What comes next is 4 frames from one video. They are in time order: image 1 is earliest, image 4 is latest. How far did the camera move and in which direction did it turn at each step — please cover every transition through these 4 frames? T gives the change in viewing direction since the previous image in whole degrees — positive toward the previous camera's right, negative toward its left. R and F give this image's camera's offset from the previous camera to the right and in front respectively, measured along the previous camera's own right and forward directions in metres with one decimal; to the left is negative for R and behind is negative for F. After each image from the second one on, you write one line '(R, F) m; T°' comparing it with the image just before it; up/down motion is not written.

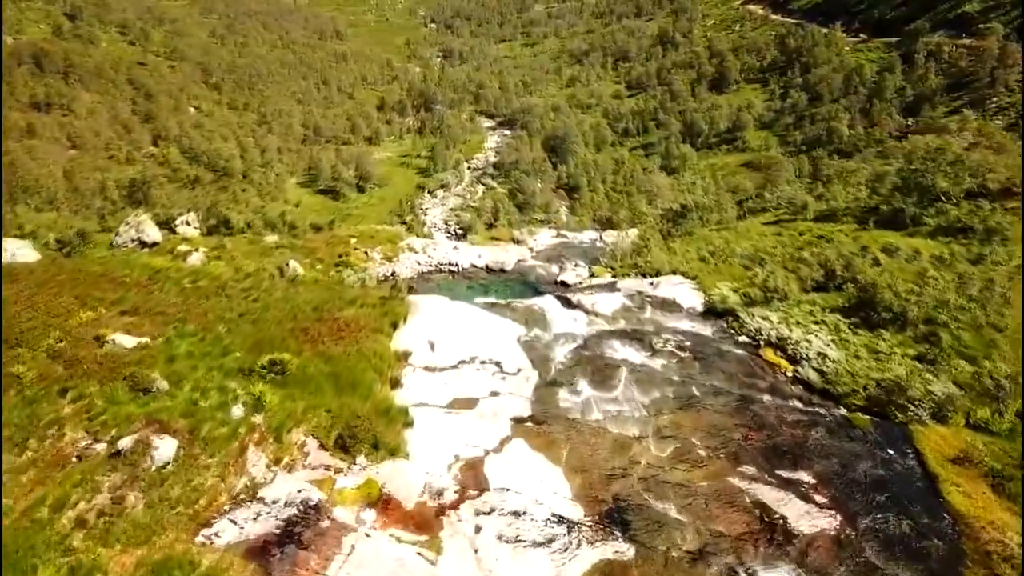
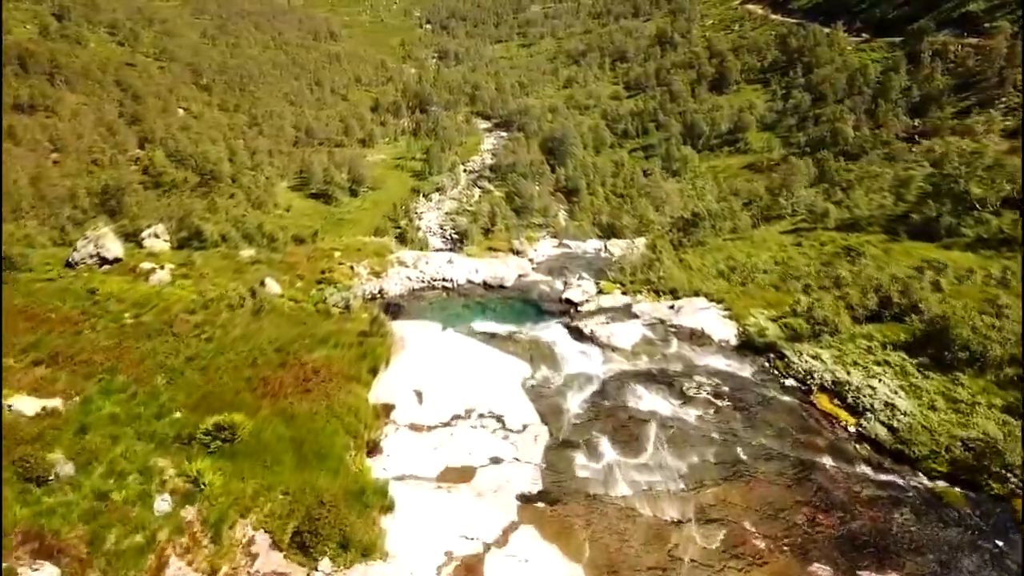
(-0.3, +5.6) m; 0°
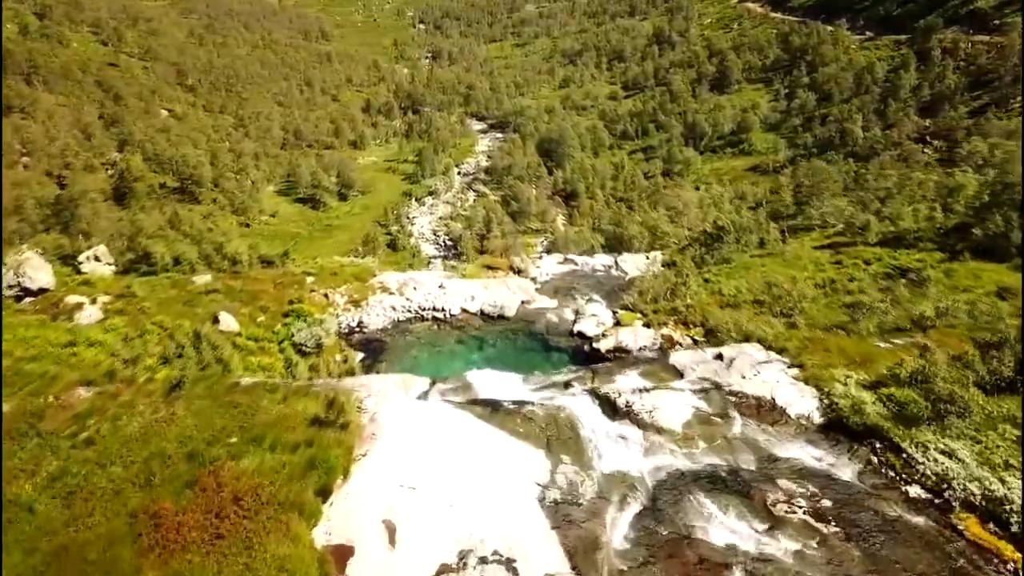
(-0.4, +8.6) m; 0°
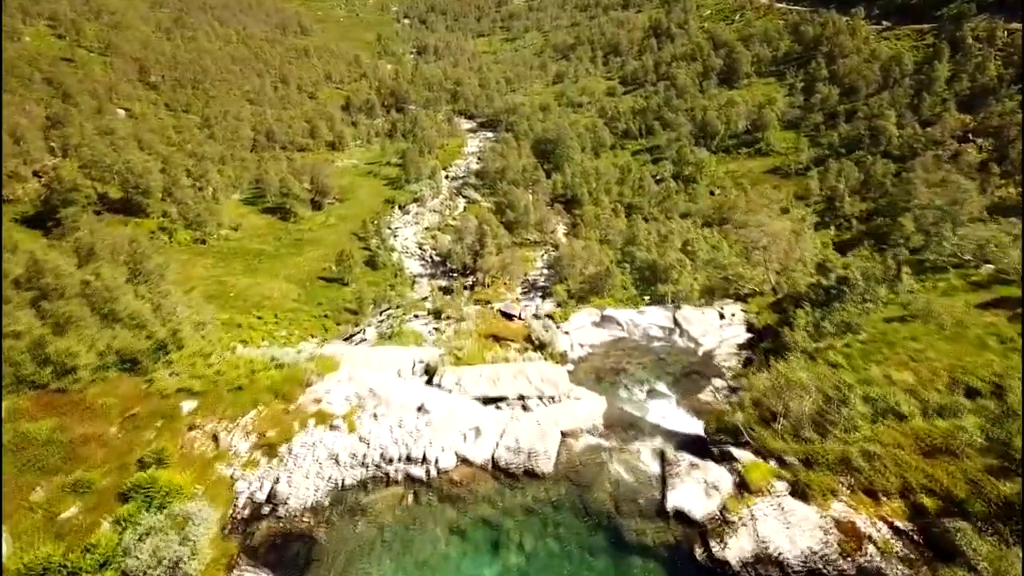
(-1.6, +22.1) m; +1°
